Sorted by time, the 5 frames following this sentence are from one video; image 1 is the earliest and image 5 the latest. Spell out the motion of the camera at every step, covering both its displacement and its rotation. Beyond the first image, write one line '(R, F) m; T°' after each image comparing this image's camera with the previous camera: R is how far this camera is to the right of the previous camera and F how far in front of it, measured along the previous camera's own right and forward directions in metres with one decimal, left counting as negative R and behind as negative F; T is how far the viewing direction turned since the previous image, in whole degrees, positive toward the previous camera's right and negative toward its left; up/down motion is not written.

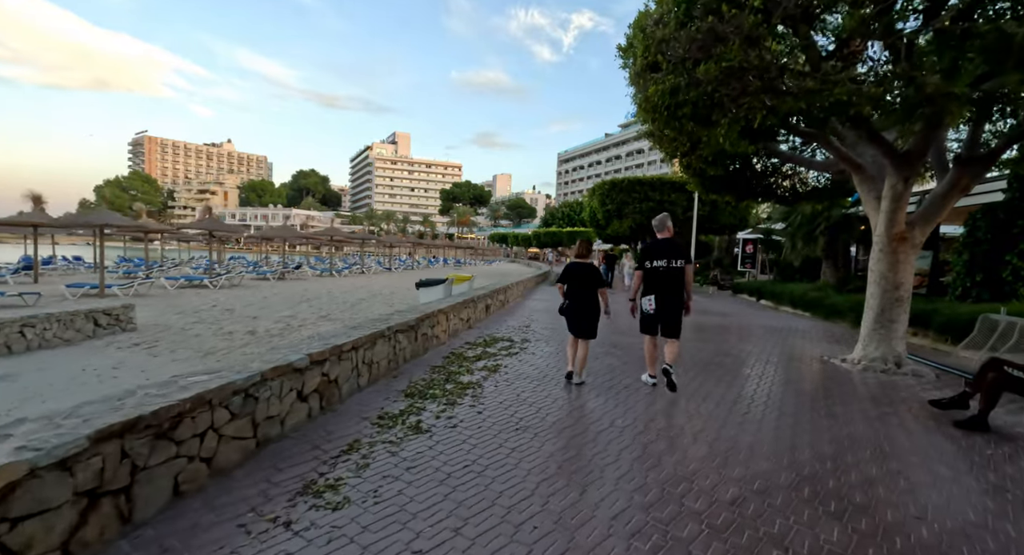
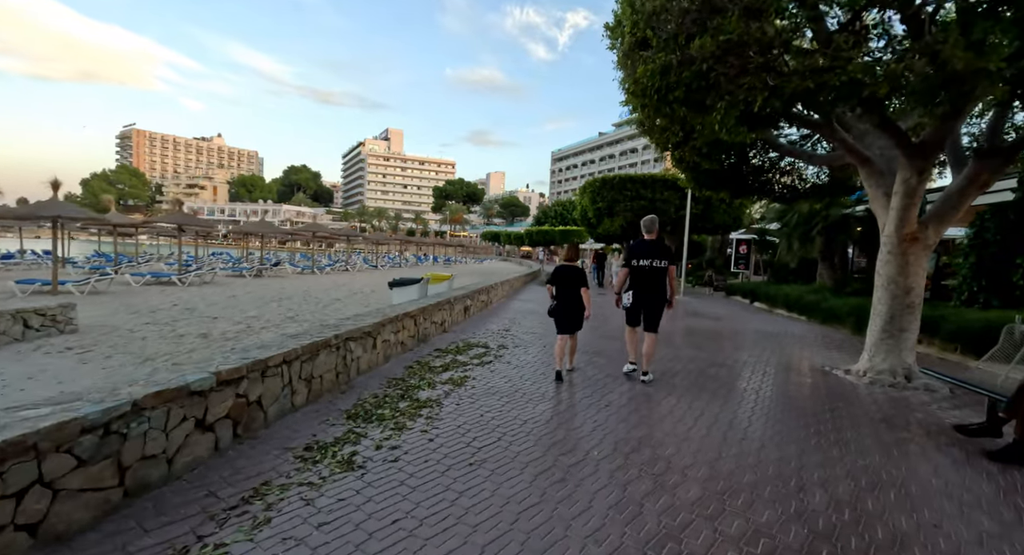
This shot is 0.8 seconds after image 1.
(+0.3, +0.6) m; +1°
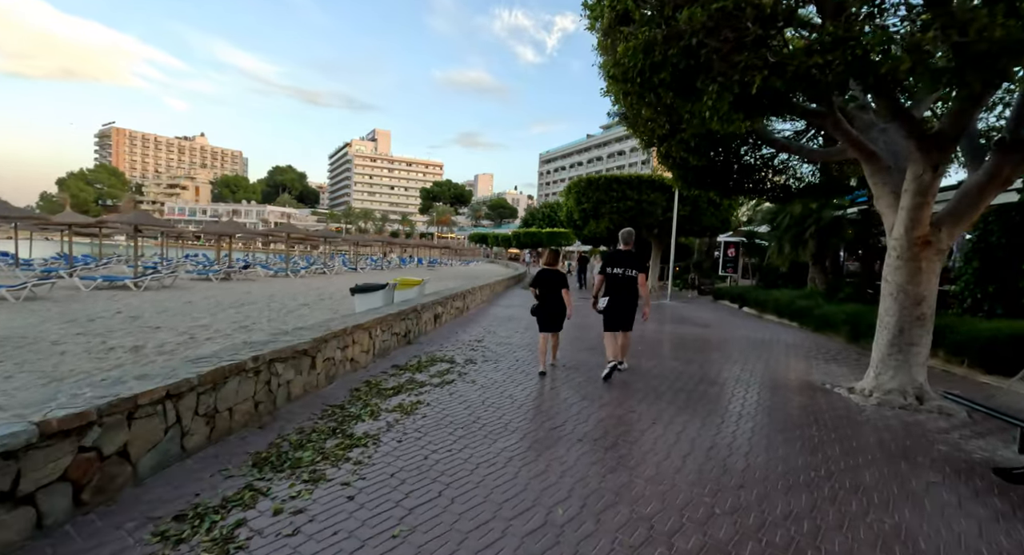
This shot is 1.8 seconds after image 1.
(+0.3, +0.7) m; +1°
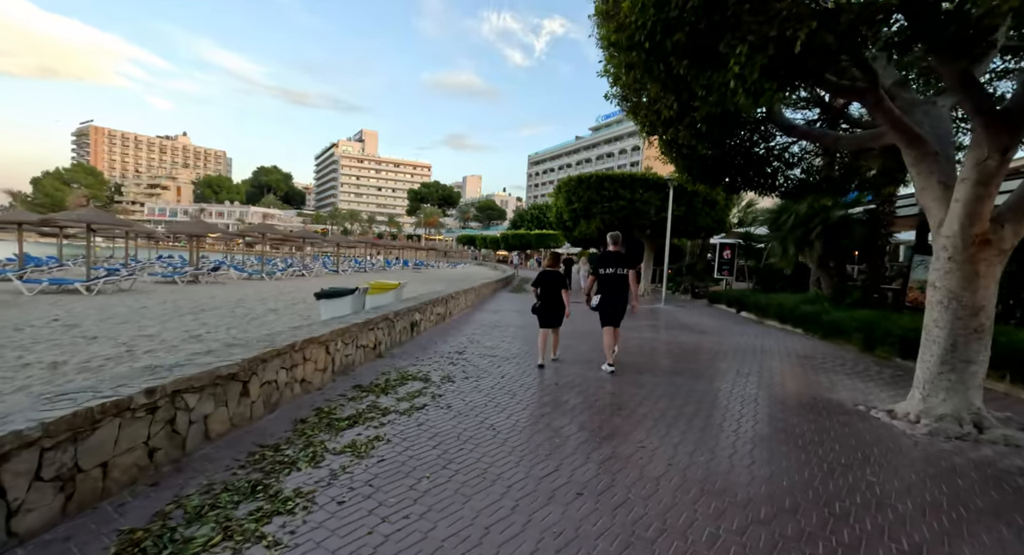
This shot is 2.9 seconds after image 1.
(+0.1, +0.9) m; +1°
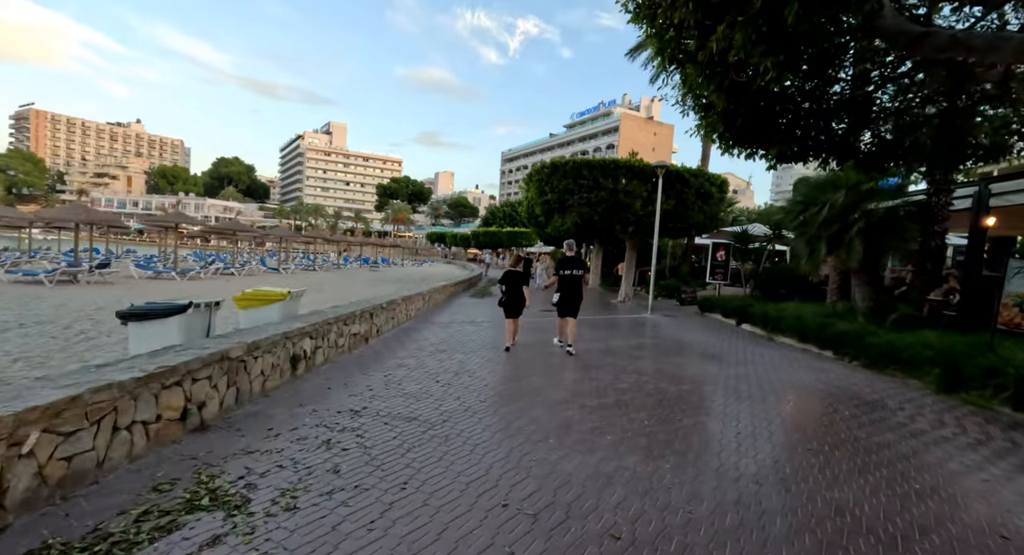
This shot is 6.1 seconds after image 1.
(+0.4, +2.8) m; +3°
